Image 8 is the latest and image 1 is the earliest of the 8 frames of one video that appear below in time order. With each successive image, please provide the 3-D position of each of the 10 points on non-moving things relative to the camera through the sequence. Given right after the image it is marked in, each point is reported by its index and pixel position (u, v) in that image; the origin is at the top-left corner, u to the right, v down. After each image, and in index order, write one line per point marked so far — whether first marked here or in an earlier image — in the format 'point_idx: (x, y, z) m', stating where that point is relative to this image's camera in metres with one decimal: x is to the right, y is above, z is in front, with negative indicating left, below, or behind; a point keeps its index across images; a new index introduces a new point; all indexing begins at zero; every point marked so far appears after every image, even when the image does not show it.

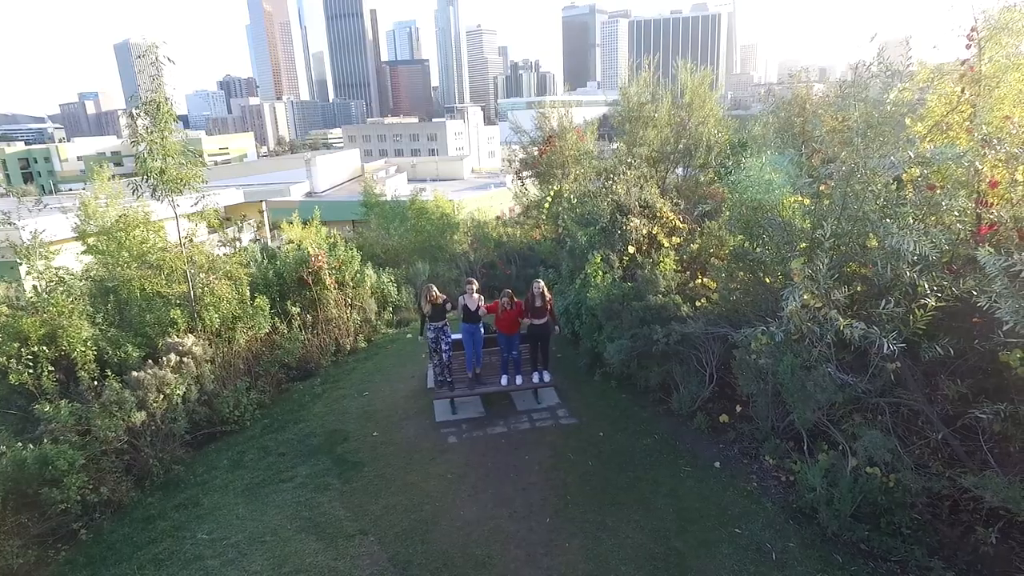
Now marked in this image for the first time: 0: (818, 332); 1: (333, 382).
0: (+1.8, -0.3, +3.4) m
1: (-2.0, -1.1, +6.1) m
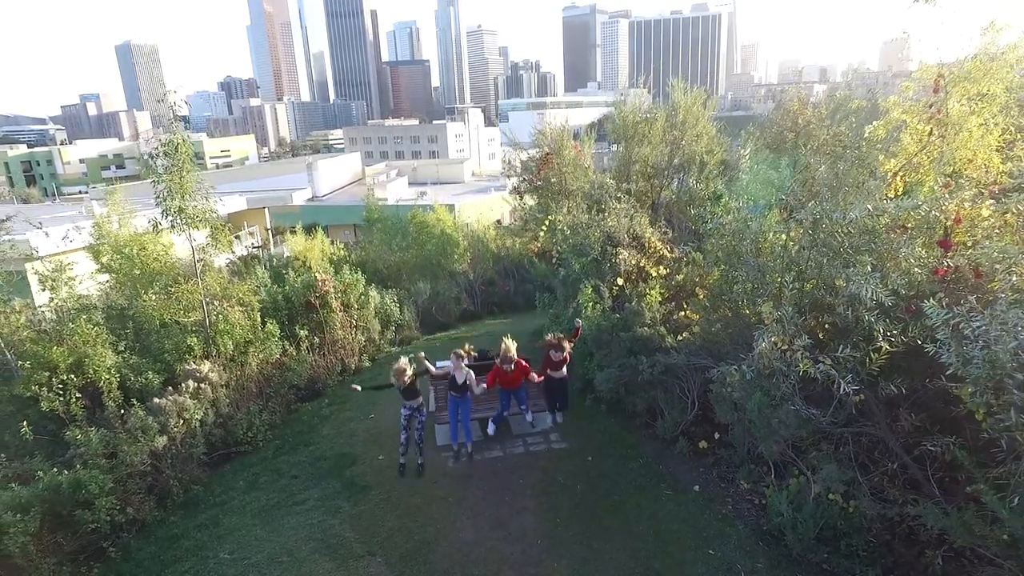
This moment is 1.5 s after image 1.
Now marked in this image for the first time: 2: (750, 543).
0: (+1.8, -0.5, +3.7) m
1: (-2.0, -1.4, +6.4) m
2: (+1.7, -1.8, +4.0) m
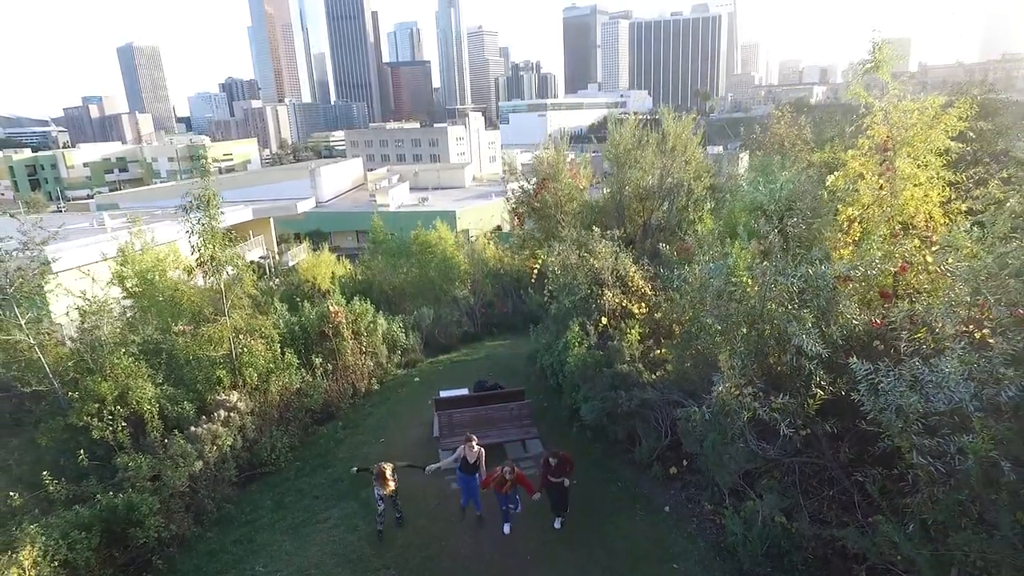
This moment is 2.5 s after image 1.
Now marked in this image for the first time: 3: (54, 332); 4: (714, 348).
0: (+1.8, -1.0, +4.4) m
1: (-2.0, -1.8, +7.1) m
2: (+1.6, -2.2, +4.6) m
3: (-5.7, -0.5, +6.9) m
4: (+1.8, -0.5, +5.0) m
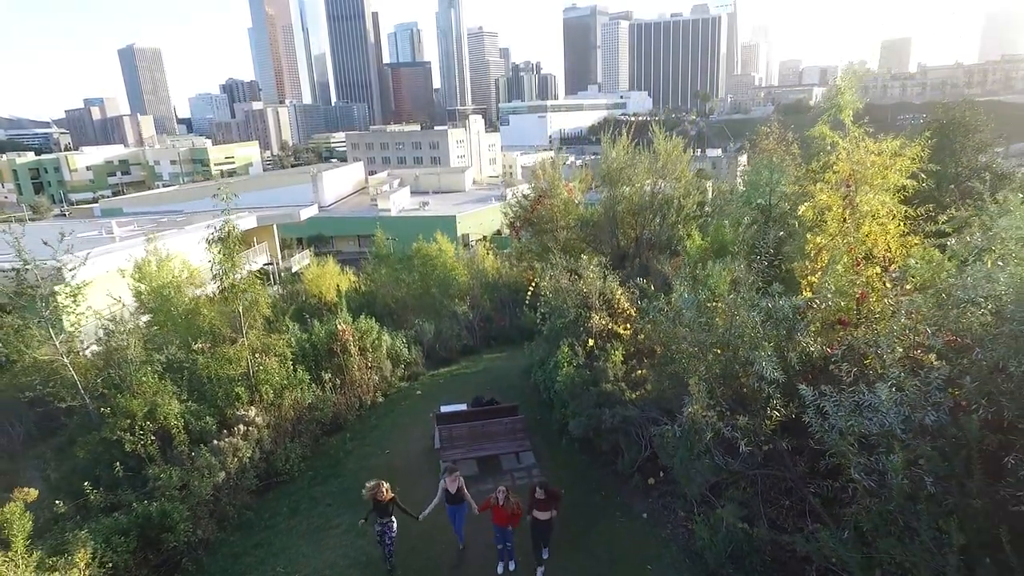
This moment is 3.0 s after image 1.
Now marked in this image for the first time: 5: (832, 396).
0: (+1.7, -1.3, +4.9) m
1: (-2.1, -2.1, +7.7) m
2: (+1.5, -2.5, +5.2) m
3: (-5.7, -0.8, +7.4) m
4: (+1.7, -0.8, +5.5) m
5: (+2.6, -0.9, +4.5) m
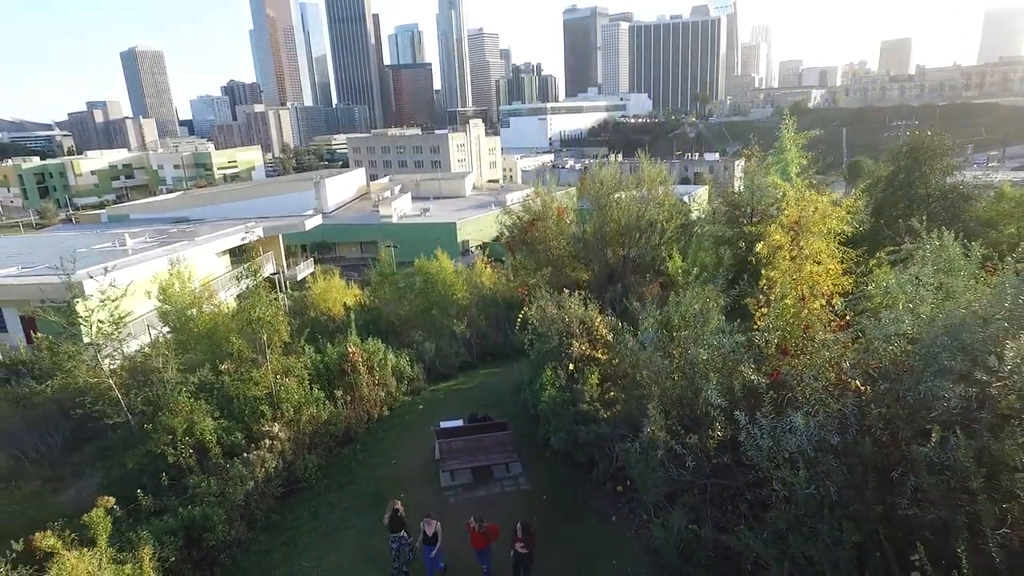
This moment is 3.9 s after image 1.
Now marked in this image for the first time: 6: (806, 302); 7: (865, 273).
0: (+1.6, -1.7, +5.9) m
1: (-2.2, -2.5, +8.6) m
2: (+1.4, -3.0, +6.2) m
3: (-5.9, -1.3, +8.4) m
4: (+1.6, -1.2, +6.5) m
5: (+2.5, -1.3, +5.5) m
6: (+3.8, -0.2, +7.2) m
7: (+5.3, +0.2, +8.6) m
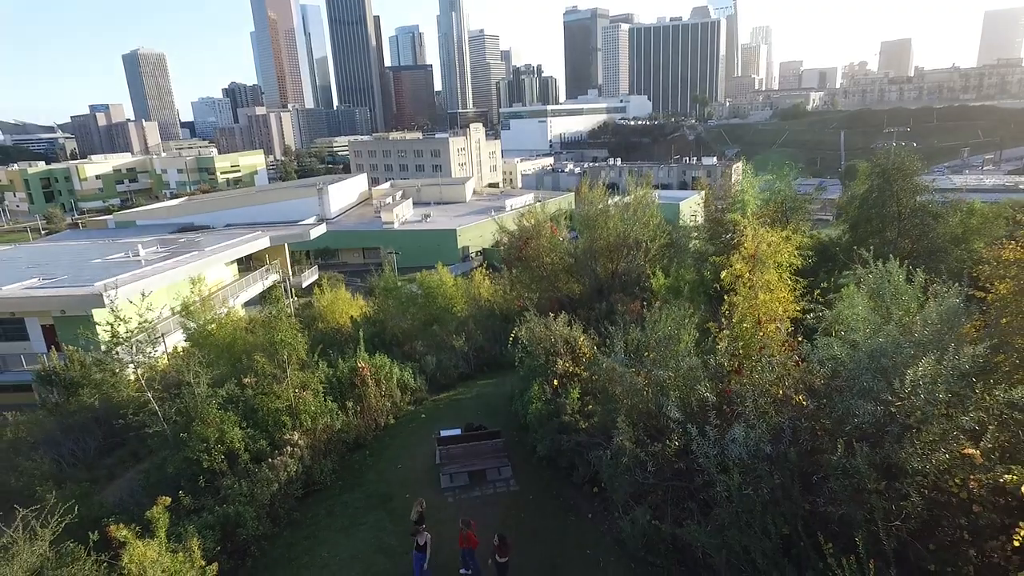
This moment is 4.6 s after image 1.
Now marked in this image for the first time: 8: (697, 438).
0: (+1.4, -2.1, +6.9) m
1: (-2.4, -2.9, +9.7) m
2: (+1.3, -3.3, +7.2) m
3: (-6.0, -1.7, +9.5) m
4: (+1.5, -1.6, +7.5) m
5: (+2.3, -1.7, +6.5) m
6: (+3.7, -0.6, +8.3) m
7: (+5.2, -0.2, +9.6) m
8: (+2.2, -1.8, +6.5) m
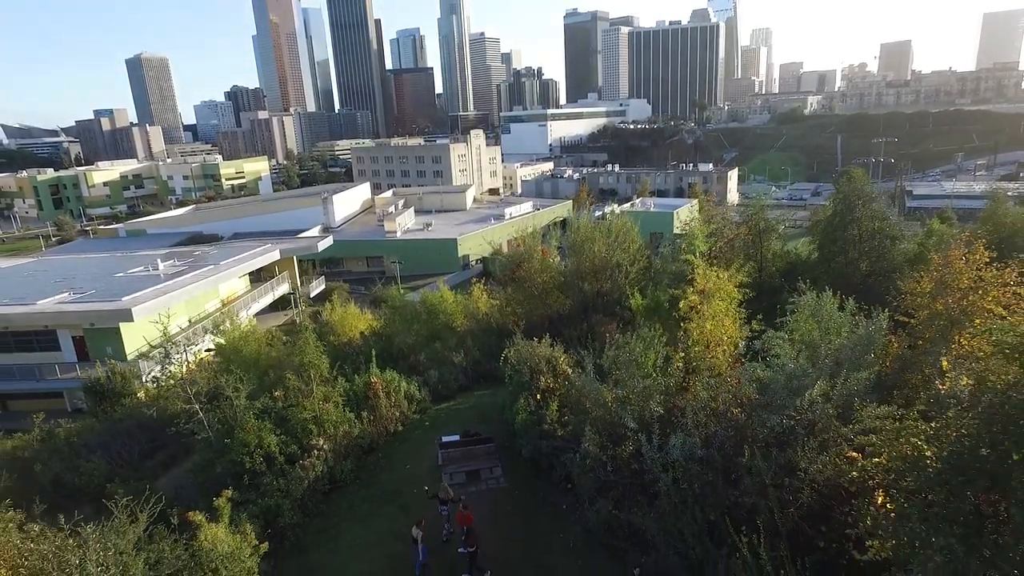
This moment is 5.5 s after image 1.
0: (+1.2, -2.6, +8.6) m
1: (-2.5, -3.5, +11.4) m
2: (+1.1, -3.9, +8.9) m
3: (-6.2, -2.2, +11.2) m
4: (+1.3, -2.2, +9.2) m
5: (+2.1, -2.2, +8.2) m
6: (+3.5, -1.1, +10.0) m
7: (+5.0, -0.8, +11.3) m
8: (+2.0, -2.3, +8.2) m
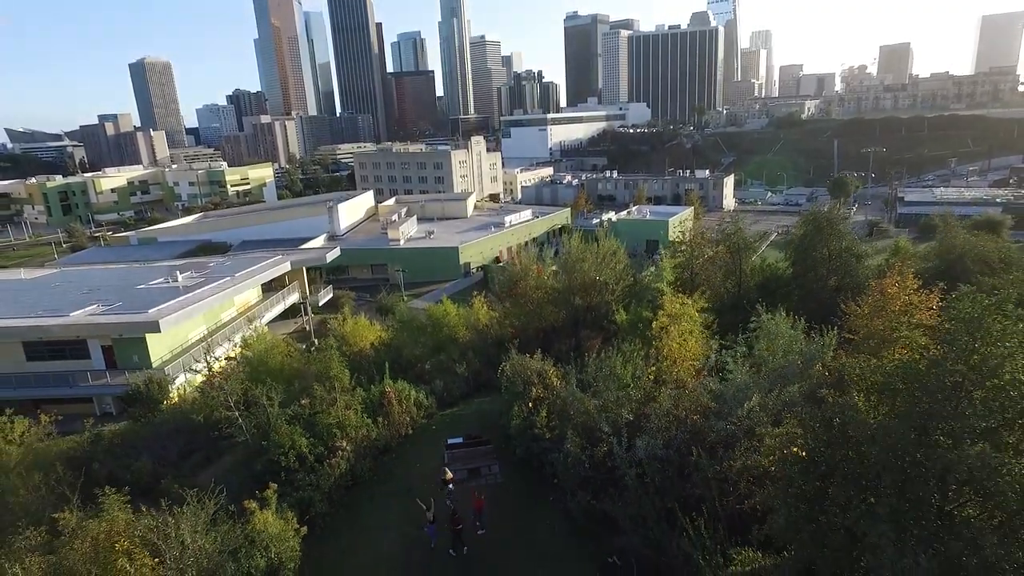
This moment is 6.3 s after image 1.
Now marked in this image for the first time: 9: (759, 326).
0: (+1.1, -3.1, +10.4) m
1: (-2.6, -4.0, +13.1) m
2: (+1.0, -4.4, +10.6) m
3: (-6.3, -2.7, +12.9) m
4: (+1.2, -2.7, +11.0) m
5: (+2.0, -2.7, +10.0) m
6: (+3.4, -1.7, +11.7) m
7: (+4.9, -1.3, +13.0) m
8: (+1.9, -2.8, +9.9) m
9: (+6.1, -0.9, +13.8) m
